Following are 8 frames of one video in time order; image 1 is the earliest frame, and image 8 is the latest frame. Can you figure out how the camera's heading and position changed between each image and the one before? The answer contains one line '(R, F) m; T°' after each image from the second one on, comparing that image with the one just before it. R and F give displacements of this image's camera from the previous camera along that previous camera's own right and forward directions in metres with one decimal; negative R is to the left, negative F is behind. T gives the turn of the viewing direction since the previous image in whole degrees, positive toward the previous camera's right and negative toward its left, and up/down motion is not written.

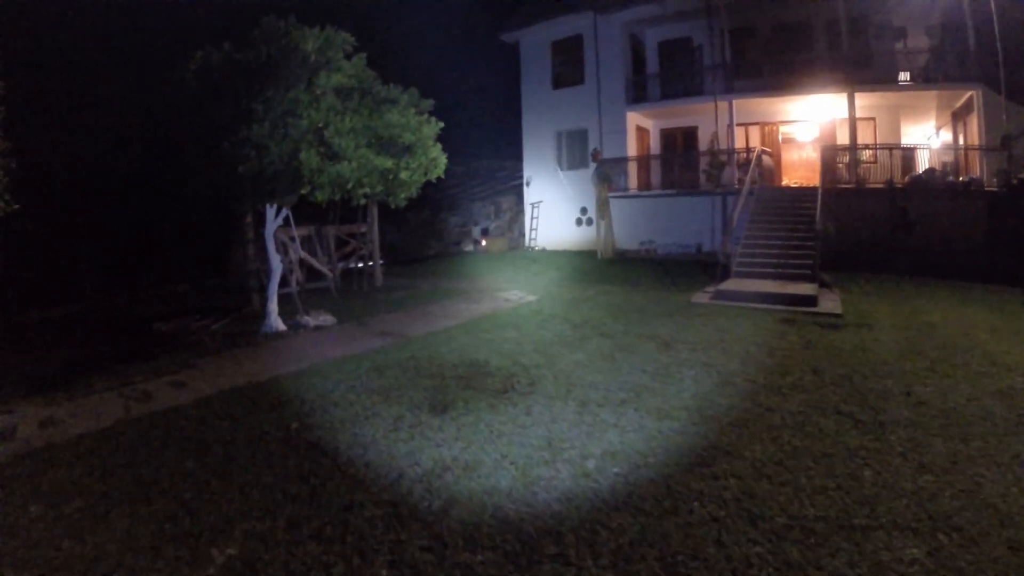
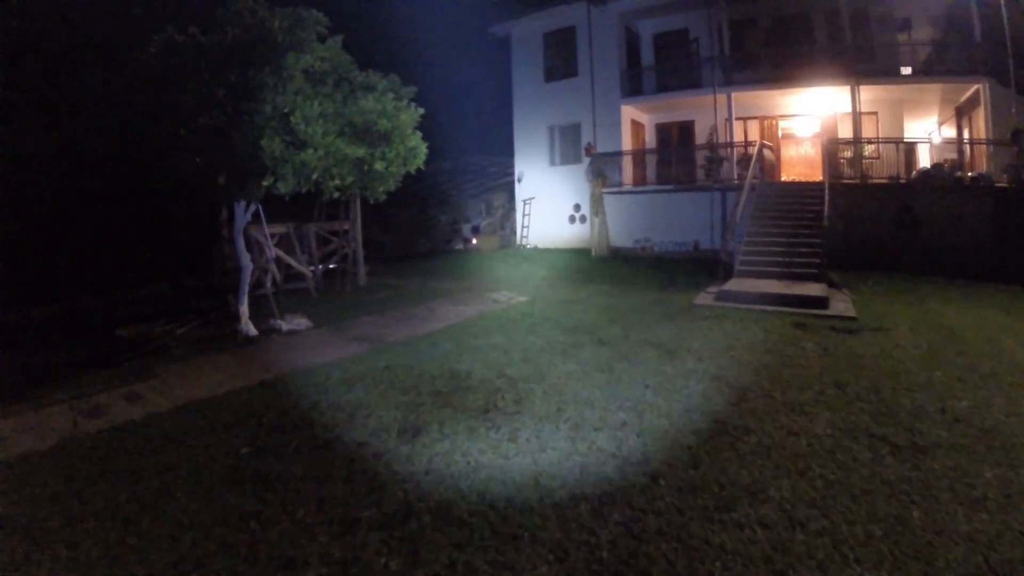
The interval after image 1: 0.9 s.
(+0.1, +1.0) m; 0°
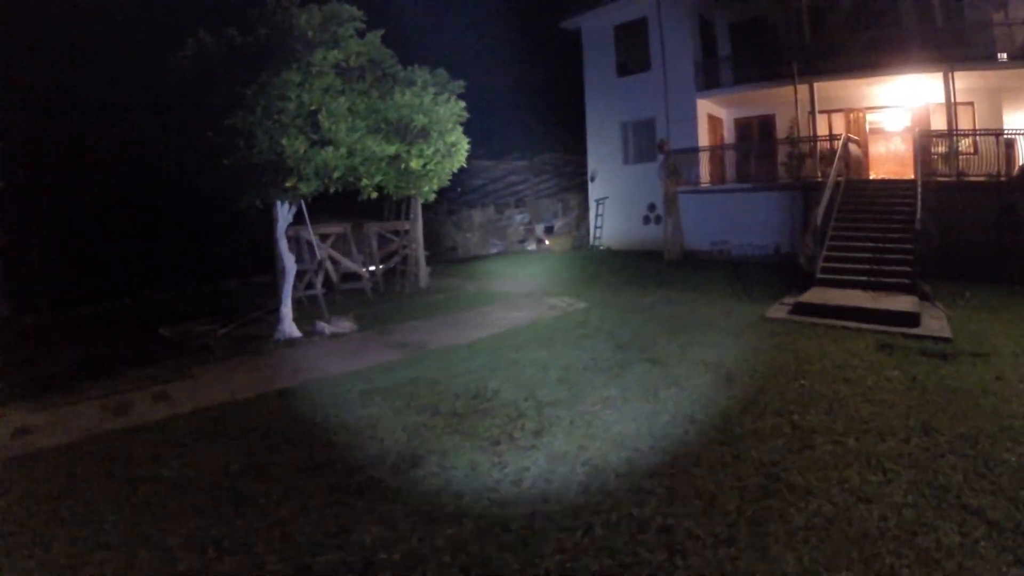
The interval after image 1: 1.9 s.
(+0.5, +0.9) m; -6°
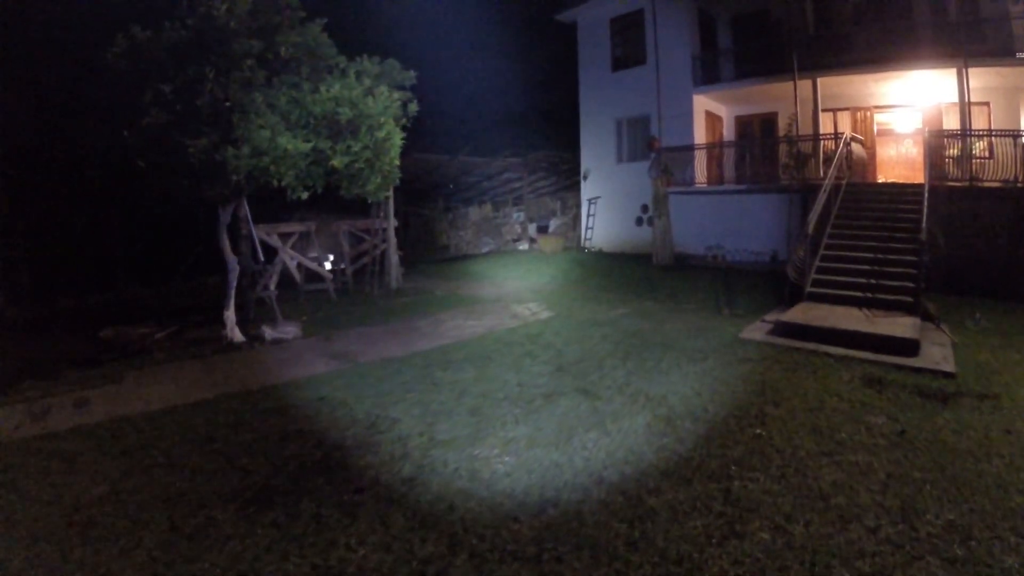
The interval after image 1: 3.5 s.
(+0.9, +1.3) m; -1°
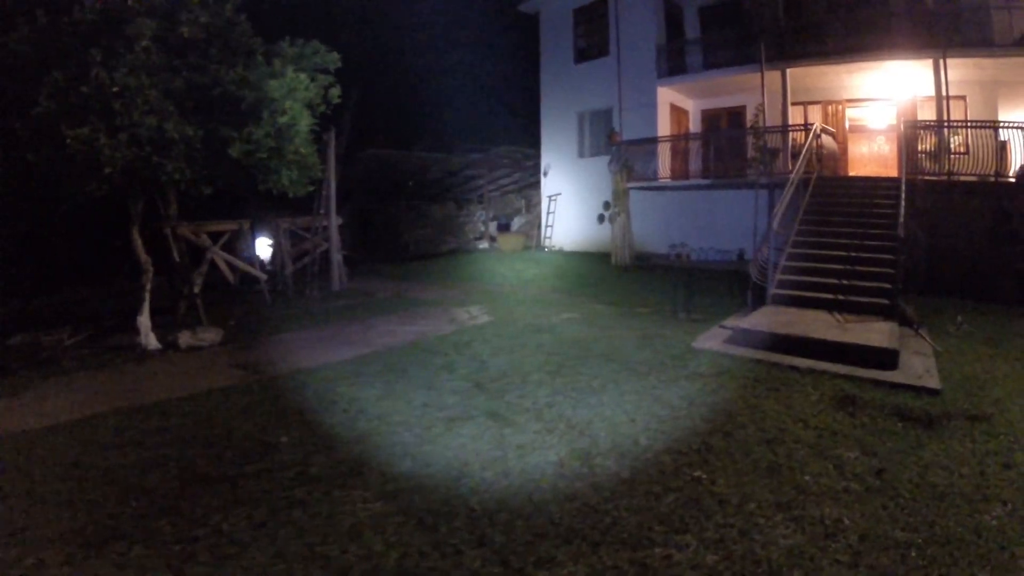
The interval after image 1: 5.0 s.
(+0.6, +1.2) m; +2°
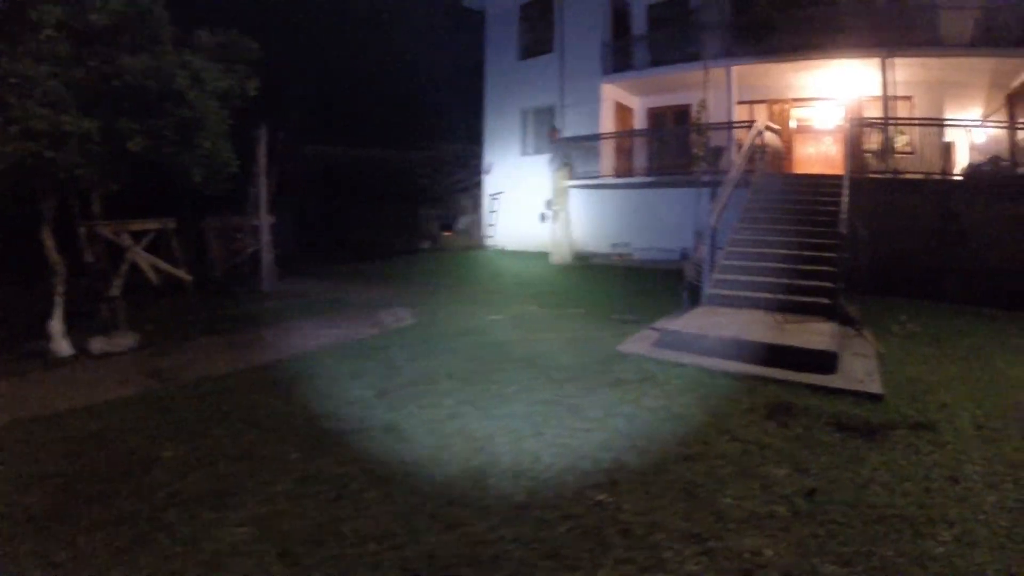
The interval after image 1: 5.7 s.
(+0.4, +0.6) m; +3°
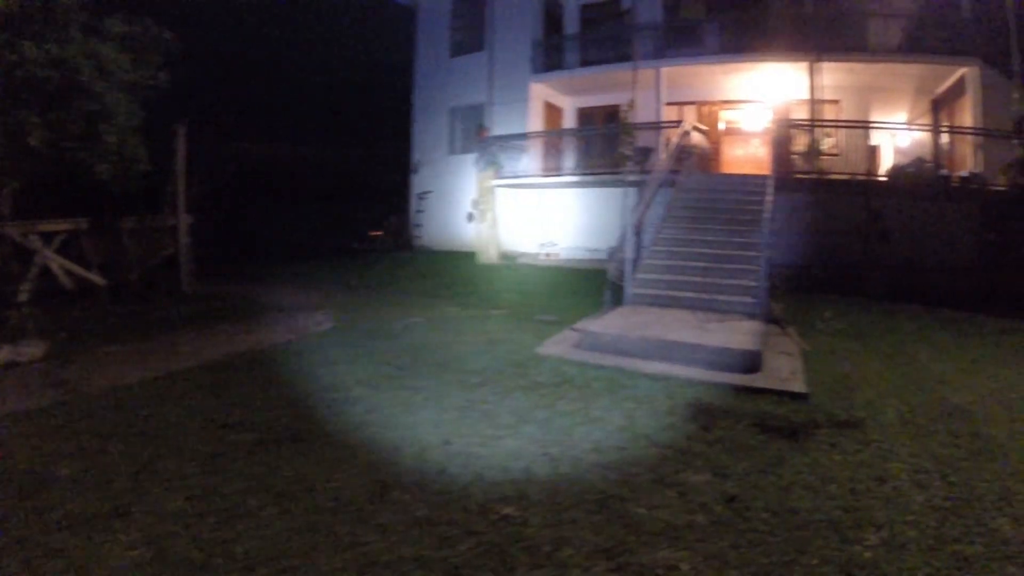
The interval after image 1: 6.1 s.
(+0.2, +0.3) m; +4°
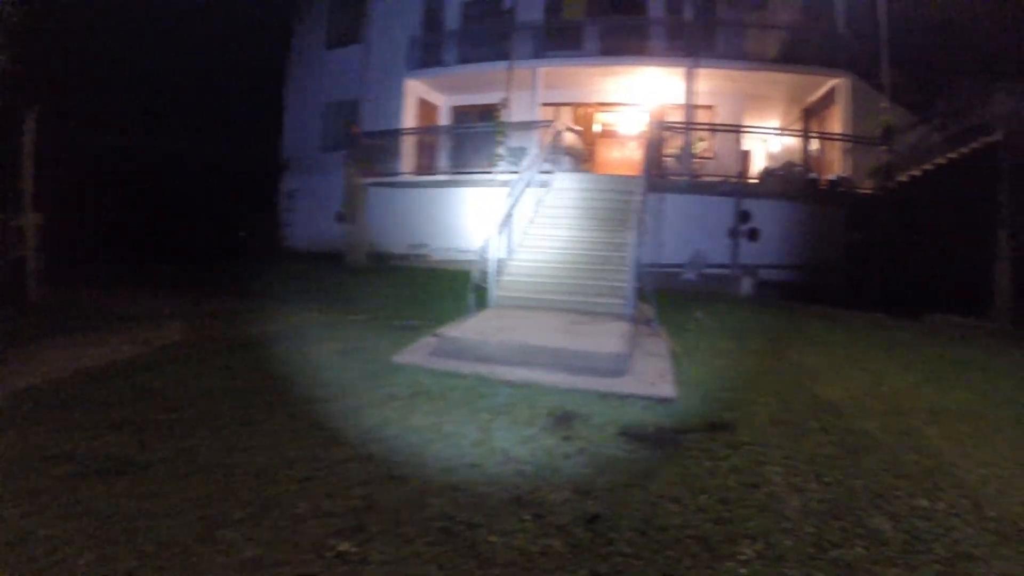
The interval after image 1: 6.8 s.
(+0.2, +0.3) m; +8°
